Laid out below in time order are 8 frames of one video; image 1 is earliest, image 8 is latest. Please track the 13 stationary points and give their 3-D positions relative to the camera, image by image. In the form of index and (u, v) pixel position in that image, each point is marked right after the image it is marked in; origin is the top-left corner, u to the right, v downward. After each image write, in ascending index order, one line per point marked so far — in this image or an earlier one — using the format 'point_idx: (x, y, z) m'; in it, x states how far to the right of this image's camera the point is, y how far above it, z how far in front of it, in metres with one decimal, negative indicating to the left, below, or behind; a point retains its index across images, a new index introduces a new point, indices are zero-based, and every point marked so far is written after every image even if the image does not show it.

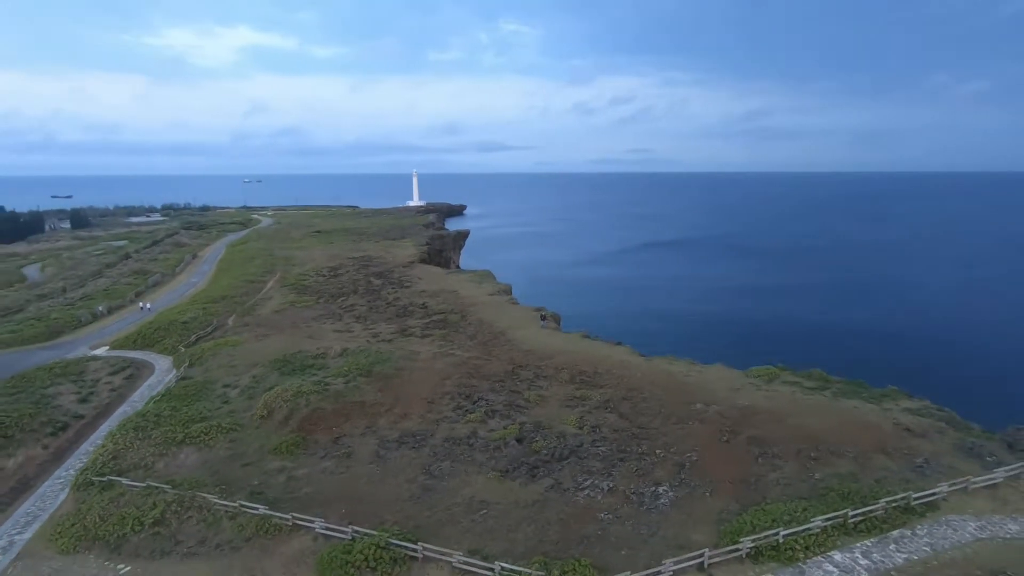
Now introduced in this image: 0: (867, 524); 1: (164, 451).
0: (+8.3, -5.6, +13.1) m
1: (-12.3, -5.8, +19.7) m
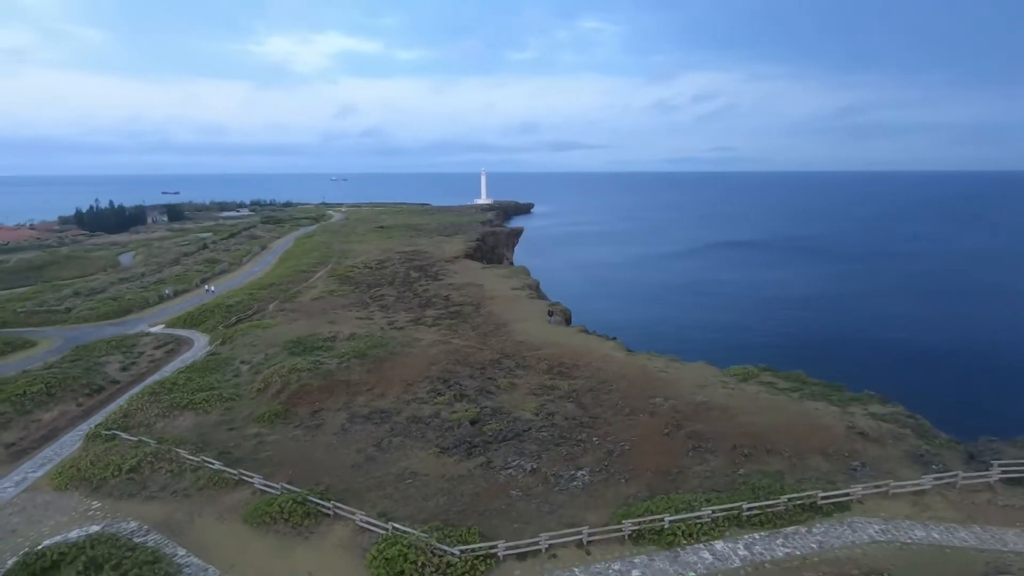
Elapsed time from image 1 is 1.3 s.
0: (+5.8, -5.4, +13.0) m
1: (-13.7, -5.0, +22.2) m
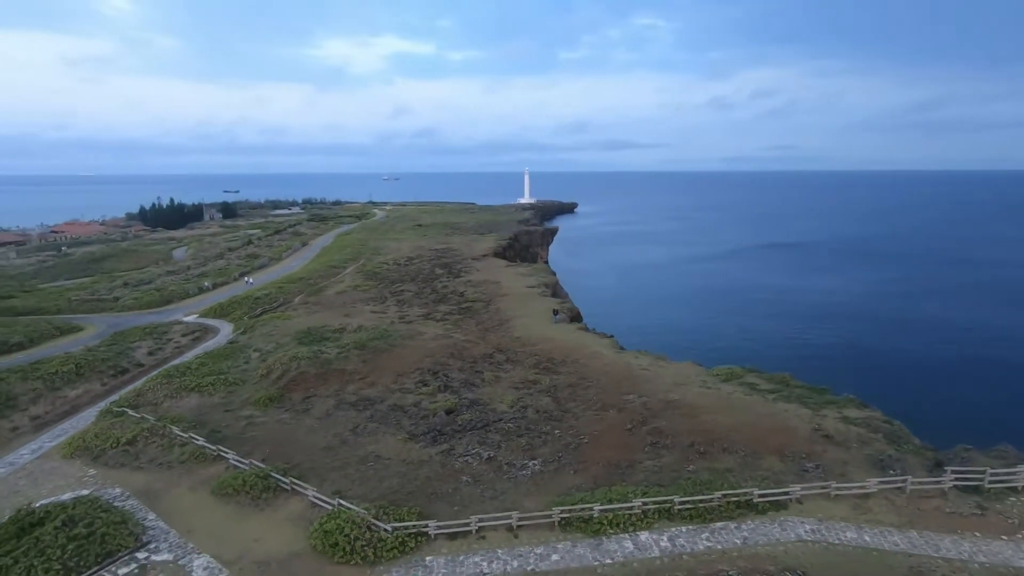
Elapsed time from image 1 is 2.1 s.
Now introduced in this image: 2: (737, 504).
0: (+4.3, -5.3, +13.1) m
1: (-14.4, -4.6, +23.9) m
2: (+5.4, -5.2, +13.3) m
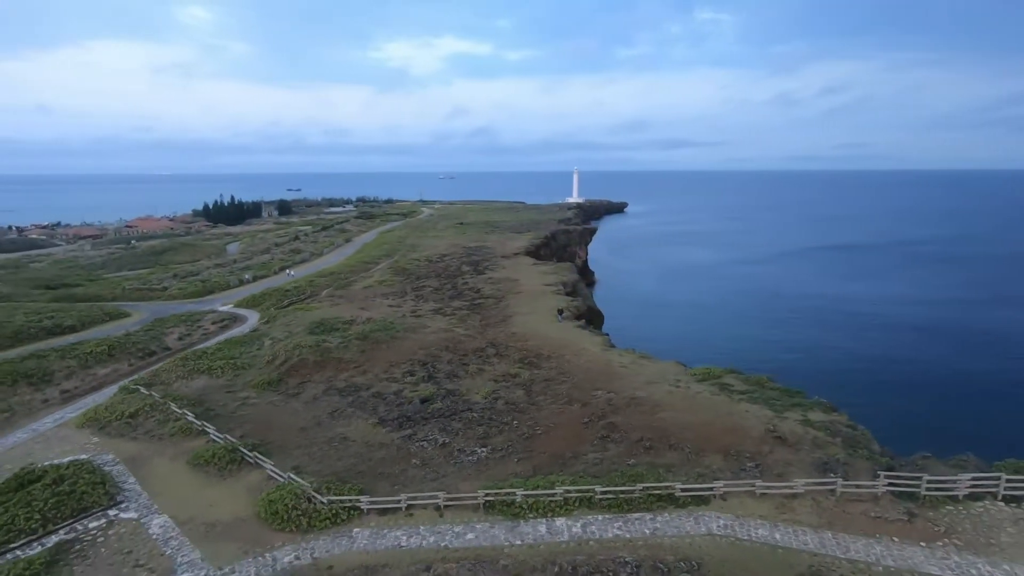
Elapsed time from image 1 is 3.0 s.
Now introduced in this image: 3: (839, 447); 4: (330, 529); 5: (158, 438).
0: (+2.5, -5.2, +13.5) m
1: (-15.2, -4.1, +26.0) m
2: (+3.5, -5.1, +13.6) m
3: (+9.6, -4.6, +16.2) m
4: (-4.4, -5.8, +13.3) m
5: (-12.0, -5.1, +18.7) m
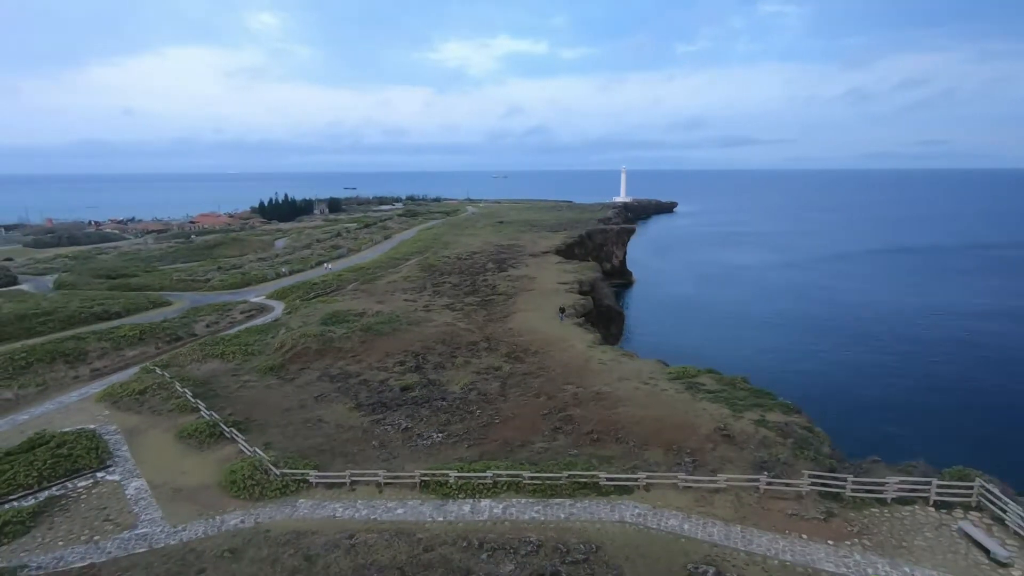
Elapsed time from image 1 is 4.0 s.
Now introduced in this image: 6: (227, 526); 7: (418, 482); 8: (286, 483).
0: (+0.7, -5.1, +14.1) m
1: (-15.7, -3.6, +28.1) m
2: (+1.8, -5.0, +14.1) m
3: (+8.1, -4.6, +16.2) m
4: (-6.1, -5.5, +14.5) m
5: (-13.2, -4.7, +20.6) m
6: (-6.9, -5.8, +13.4) m
7: (-2.5, -5.1, +14.7) m
8: (-6.1, -5.3, +15.0) m
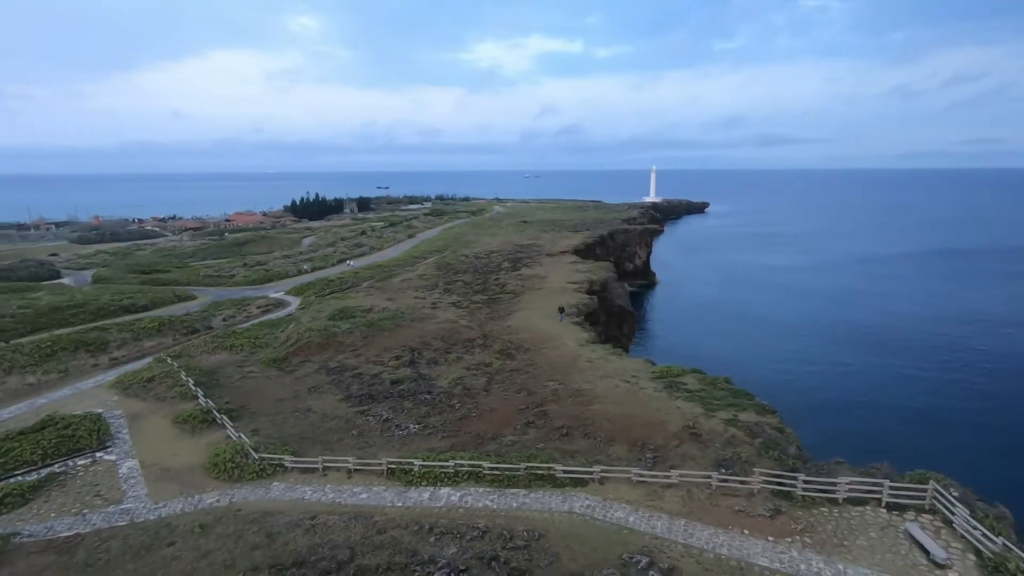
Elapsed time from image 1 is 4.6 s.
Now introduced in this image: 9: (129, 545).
0: (-0.4, -5.0, +14.6) m
1: (-15.9, -3.3, +29.5) m
2: (+0.7, -4.9, +14.5) m
3: (+7.1, -4.7, +16.3) m
4: (-7.2, -5.3, +15.4) m
5: (-13.9, -4.4, +21.9) m
6: (-8.0, -5.6, +14.4) m
7: (-3.5, -5.0, +15.4) m
8: (-7.1, -5.1, +15.9) m
9: (-8.7, -5.9, +12.6) m
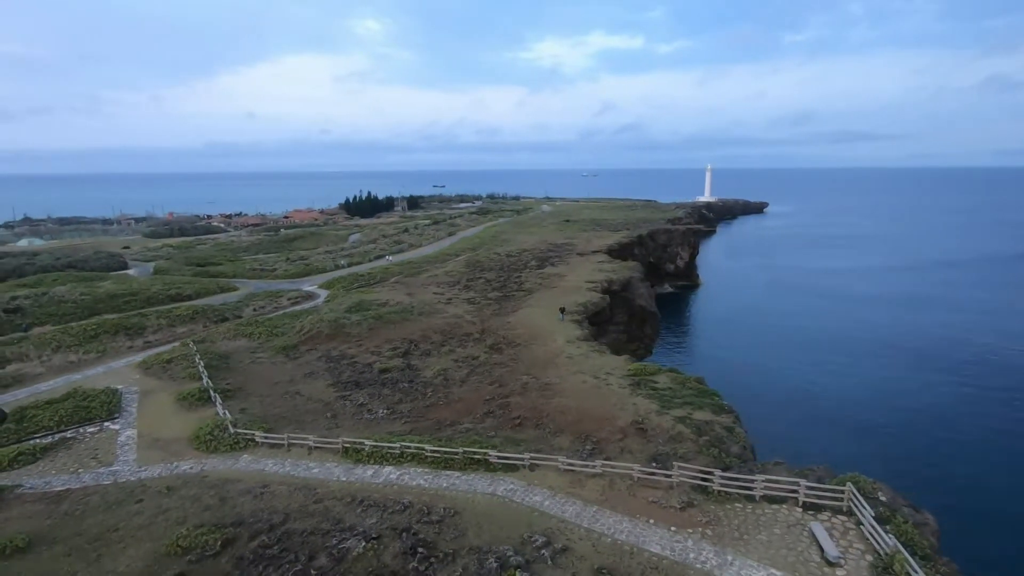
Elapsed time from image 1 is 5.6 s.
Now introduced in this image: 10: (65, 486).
0: (-2.1, -4.8, +15.6) m
1: (-16.1, -2.9, +32.0) m
2: (-1.0, -4.8, +15.4) m
3: (+5.5, -4.7, +16.5) m
4: (-8.8, -5.0, +17.1) m
5: (-14.8, -4.0, +24.2) m
6: (-9.7, -5.3, +16.1) m
7: (-5.1, -4.8, +16.7) m
8: (-8.7, -4.8, +17.5) m
9: (-10.6, -5.5, +14.5) m
10: (-12.4, -5.5, +15.4) m
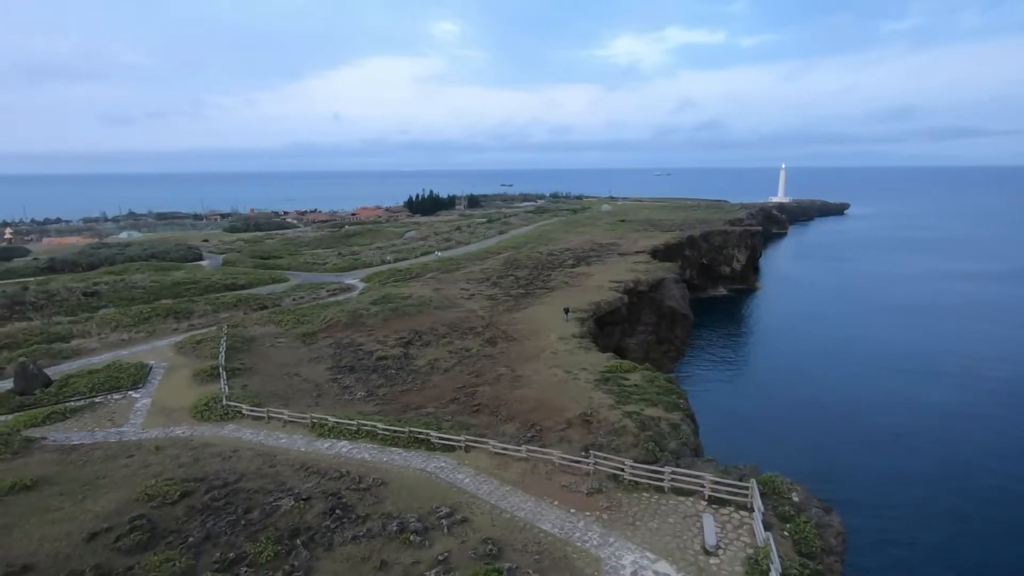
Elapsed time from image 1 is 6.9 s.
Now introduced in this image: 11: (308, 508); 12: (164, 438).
0: (-3.8, -4.6, +17.1) m
1: (-15.7, -2.3, +35.0) m
2: (-2.8, -4.6, +16.7) m
3: (+3.9, -4.6, +17.1) m
4: (-10.3, -4.6, +19.3) m
5: (-15.4, -3.4, +27.1) m
6: (-11.3, -4.9, +18.5) m
7: (-6.7, -4.5, +18.5) m
8: (-10.2, -4.4, +19.8) m
9: (-12.5, -5.1, +17.0) m
10: (-14.1, -5.0, +18.1) m
11: (-5.0, -5.4, +13.6) m
12: (-11.5, -4.9, +18.2) m
